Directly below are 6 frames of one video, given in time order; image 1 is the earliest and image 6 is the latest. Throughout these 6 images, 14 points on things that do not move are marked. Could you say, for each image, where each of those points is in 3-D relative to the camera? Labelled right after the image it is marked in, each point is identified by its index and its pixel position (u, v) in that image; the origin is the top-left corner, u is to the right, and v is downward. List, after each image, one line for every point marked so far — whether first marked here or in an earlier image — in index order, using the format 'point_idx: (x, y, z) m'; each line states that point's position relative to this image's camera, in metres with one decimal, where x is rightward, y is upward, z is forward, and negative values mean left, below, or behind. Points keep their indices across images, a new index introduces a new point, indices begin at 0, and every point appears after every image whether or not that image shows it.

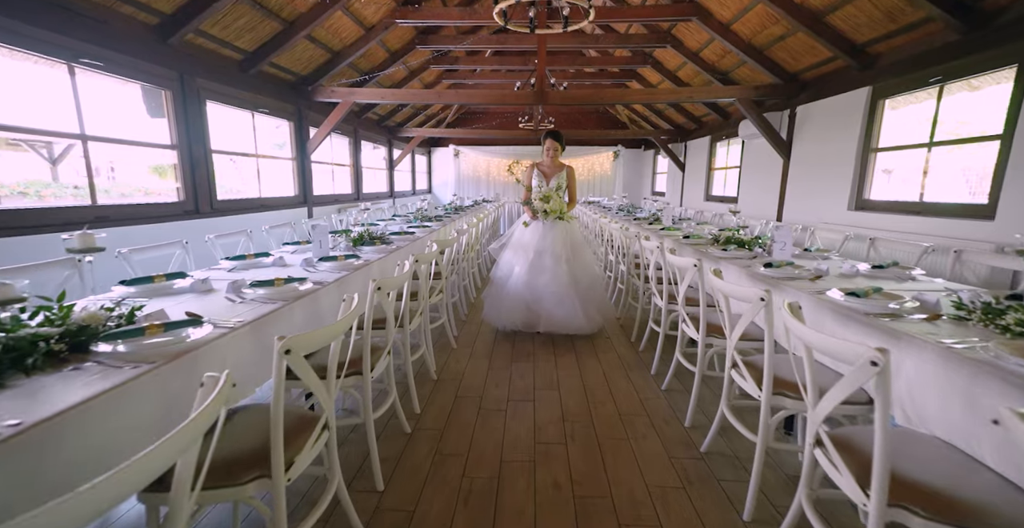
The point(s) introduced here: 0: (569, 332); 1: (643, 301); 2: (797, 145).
0: (+0.5, -0.6, +3.5) m
1: (+1.1, -0.3, +3.7) m
2: (+3.5, +1.4, +5.2) m
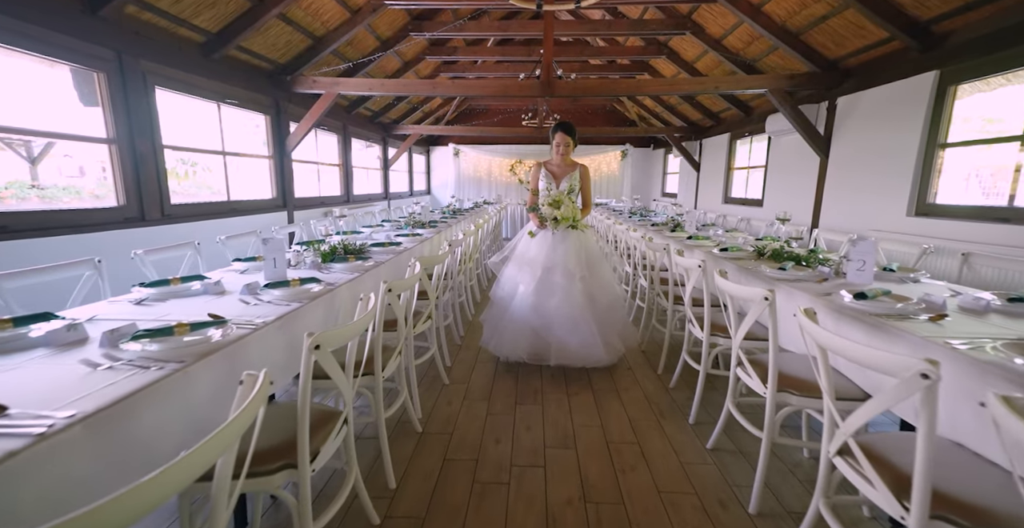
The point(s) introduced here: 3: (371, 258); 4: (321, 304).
0: (+0.5, -0.7, +3.0) m
1: (+1.2, -0.5, +3.1) m
2: (+3.5, +1.3, +4.6) m
3: (-1.0, 0.0, +2.9) m
4: (-0.9, -0.2, +2.0) m
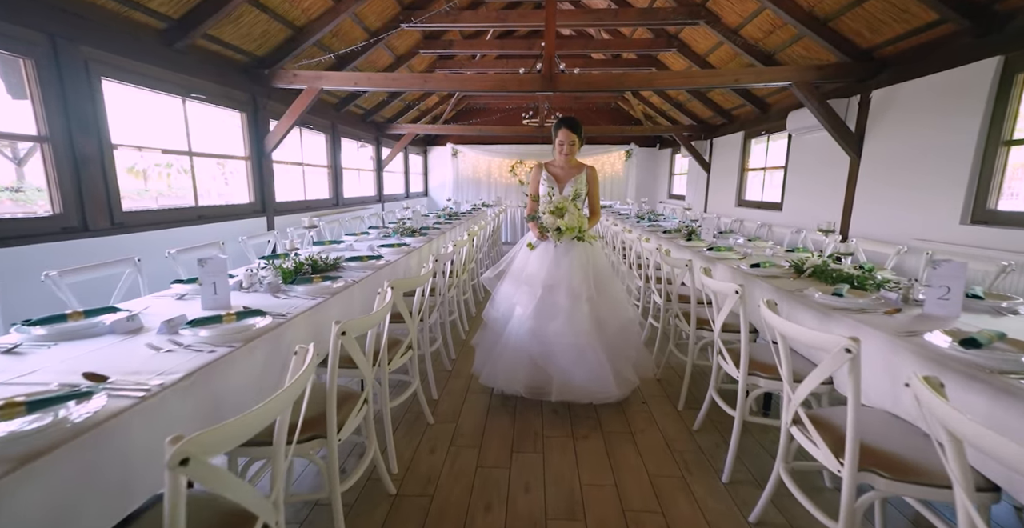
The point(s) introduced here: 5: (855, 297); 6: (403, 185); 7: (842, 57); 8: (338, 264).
0: (+0.5, -0.8, +2.5) m
1: (+1.1, -0.6, +2.7) m
2: (+3.5, +1.2, +4.2) m
3: (-1.0, -0.1, +2.5) m
4: (-0.9, -0.3, +1.6) m
5: (+1.5, -0.1, +1.9) m
6: (-2.5, +1.8, +9.7) m
7: (+3.2, +2.0, +4.2) m
8: (-1.1, 0.0, +2.7) m
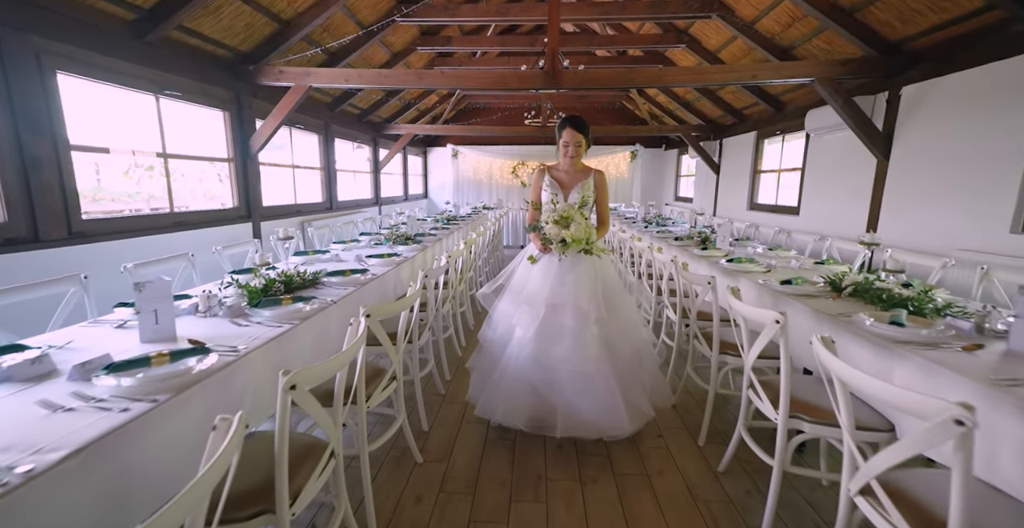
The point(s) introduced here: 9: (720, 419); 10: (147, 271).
0: (+0.5, -0.9, +2.2) m
1: (+1.1, -0.7, +2.4) m
2: (+3.5, +1.1, +3.8) m
3: (-1.0, -0.2, +2.2) m
4: (-0.9, -0.4, +1.3) m
5: (+1.5, -0.2, +1.6) m
6: (-2.4, +1.7, +9.4) m
7: (+3.2, +1.9, +3.9) m
8: (-1.1, -0.1, +2.4) m
9: (+1.2, -0.9, +2.5) m
10: (-2.0, 0.0, +2.4) m
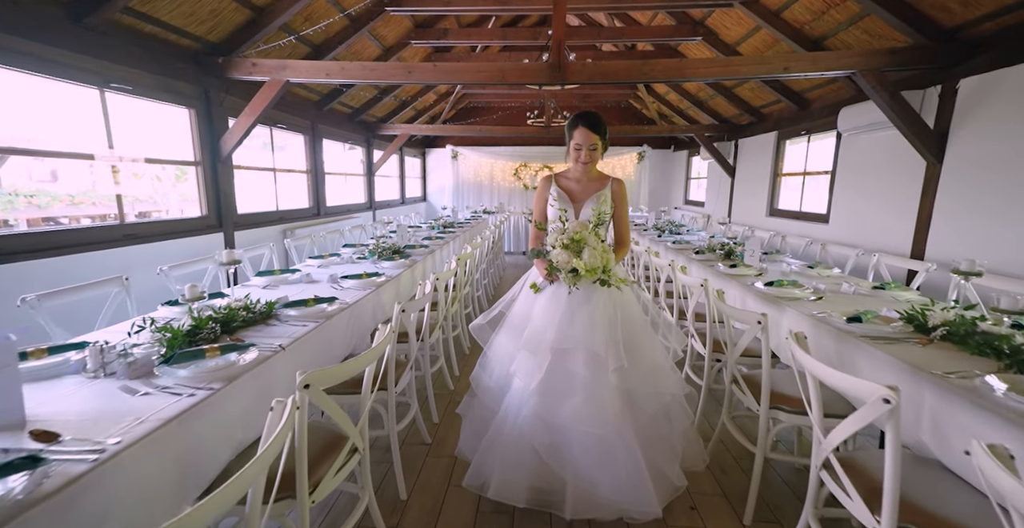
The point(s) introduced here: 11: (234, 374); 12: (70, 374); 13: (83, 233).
0: (+0.5, -1.0, +1.8) m
1: (+1.1, -0.8, +1.9) m
2: (+3.5, +1.0, +3.3) m
3: (-1.0, -0.3, +1.7) m
4: (-0.9, -0.5, +0.8) m
5: (+1.5, -0.4, +1.1) m
6: (-2.4, +1.6, +9.0) m
7: (+3.3, +1.8, +3.4) m
8: (-1.1, -0.2, +1.9) m
9: (+1.2, -1.0, +2.0) m
10: (-2.1, -0.2, +1.9) m
11: (-0.9, -0.4, +1.4) m
12: (-1.4, -0.3, +1.4) m
13: (-2.8, +0.2, +2.8) m
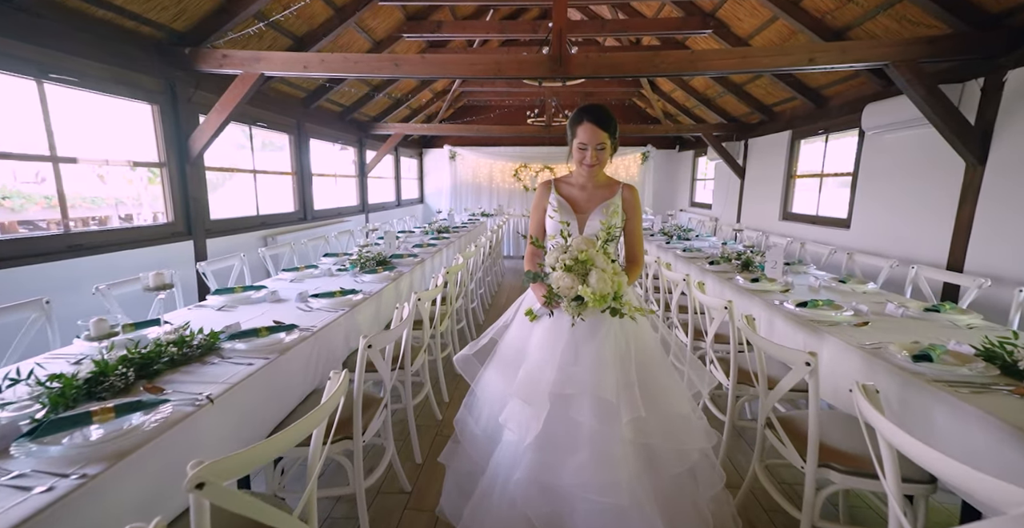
0: (+0.4, -1.1, +1.4) m
1: (+1.1, -0.9, +1.5) m
2: (+3.5, +0.9, +3.0) m
3: (-1.0, -0.4, +1.4) m
4: (-1.0, -0.6, +0.5) m
5: (+1.5, -0.5, +0.8) m
6: (-2.4, +1.5, +8.6) m
7: (+3.2, +1.7, +3.0) m
8: (-1.1, -0.3, +1.6) m
9: (+1.2, -1.1, +1.6) m
10: (-2.1, -0.3, +1.6) m
11: (-1.0, -0.4, +1.1) m
12: (-1.4, -0.4, +1.0) m
13: (-2.9, +0.1, +2.5) m
